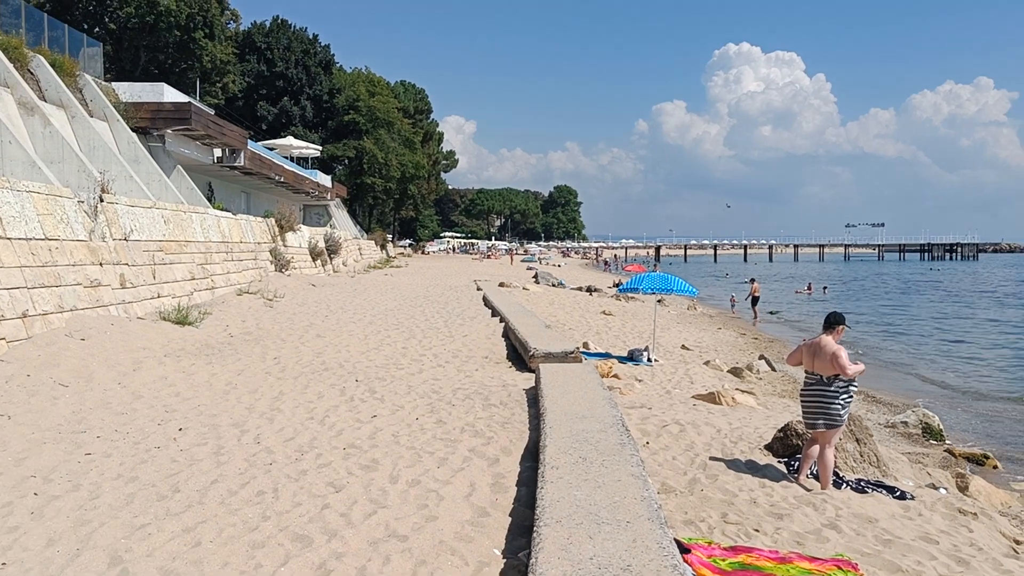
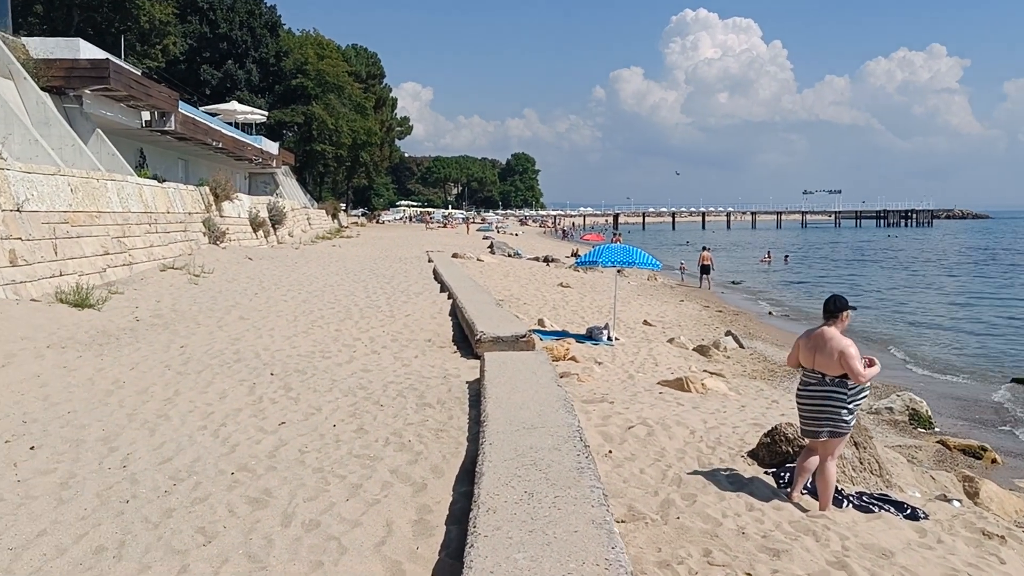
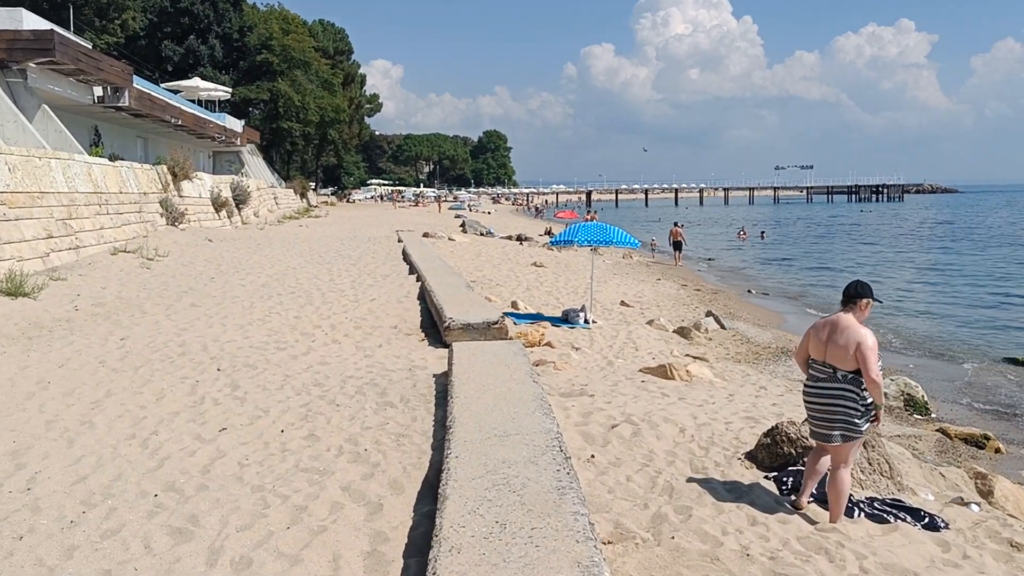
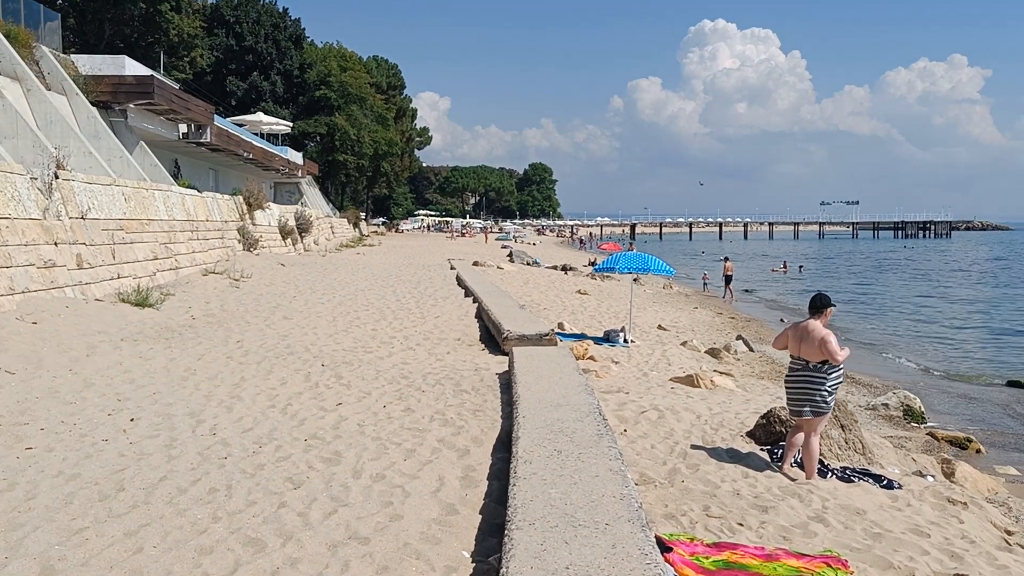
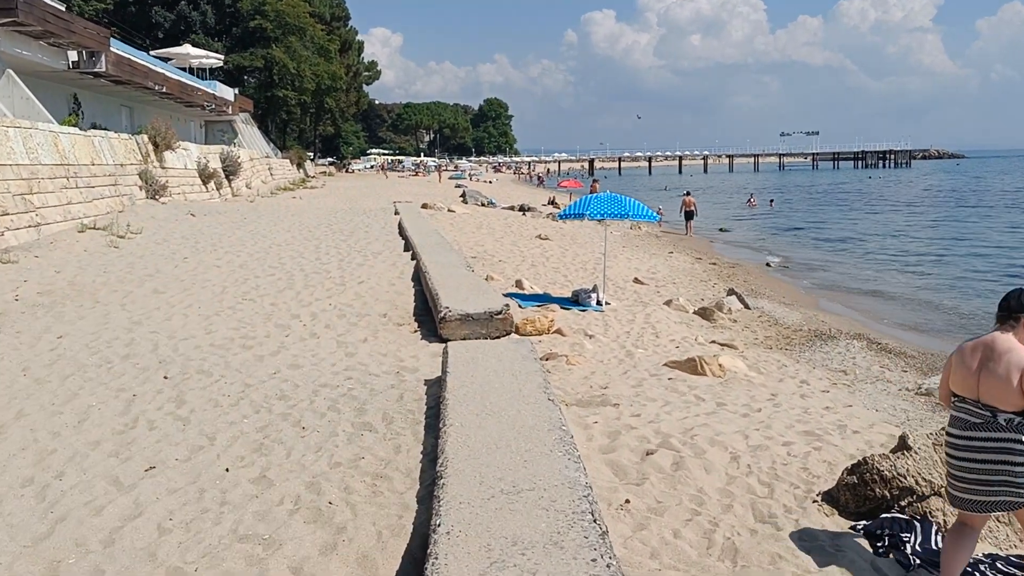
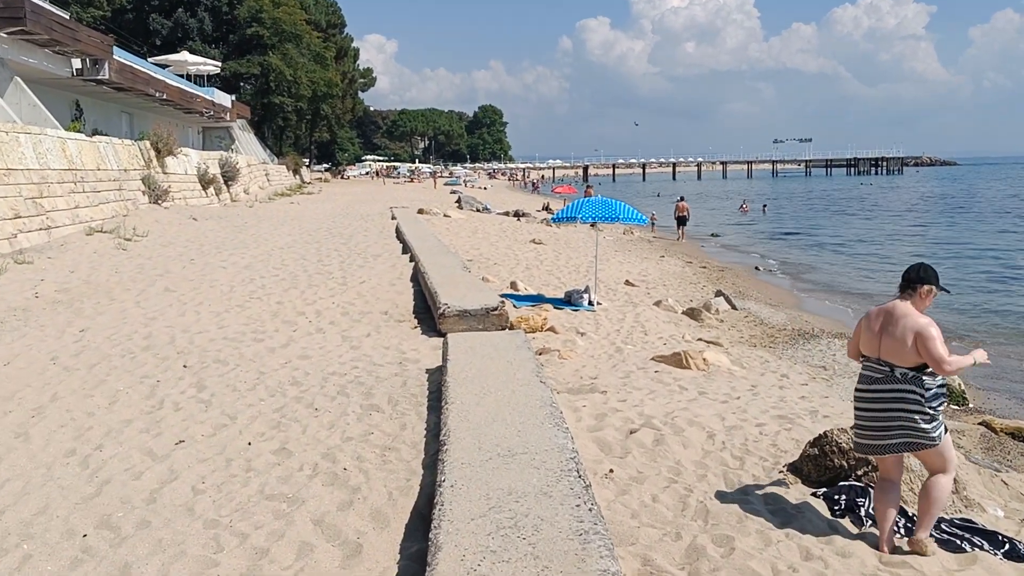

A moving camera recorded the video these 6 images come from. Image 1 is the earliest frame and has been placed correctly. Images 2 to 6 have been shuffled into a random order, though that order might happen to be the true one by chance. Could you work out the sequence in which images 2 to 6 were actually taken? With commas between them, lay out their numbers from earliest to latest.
4, 2, 3, 6, 5
